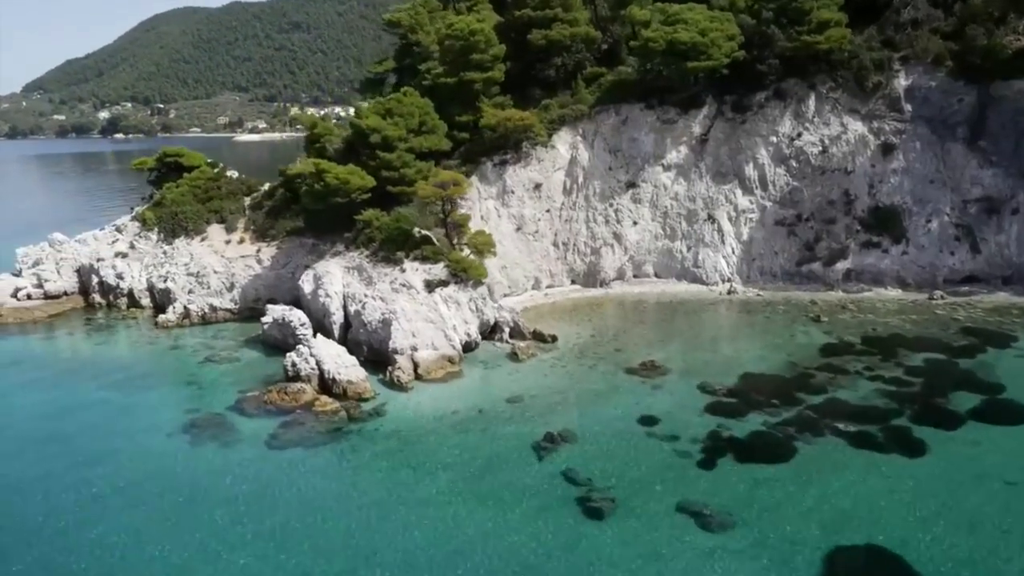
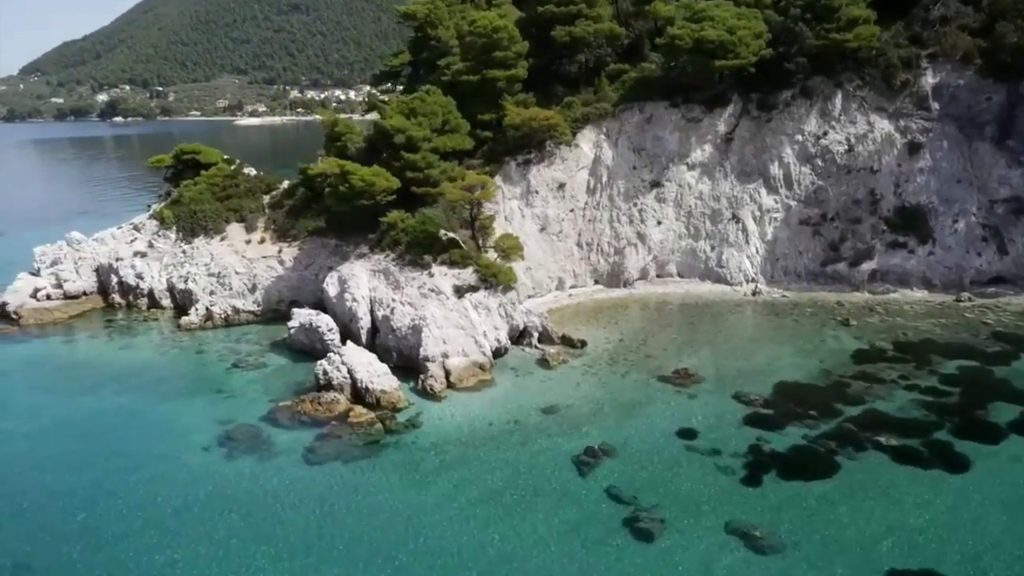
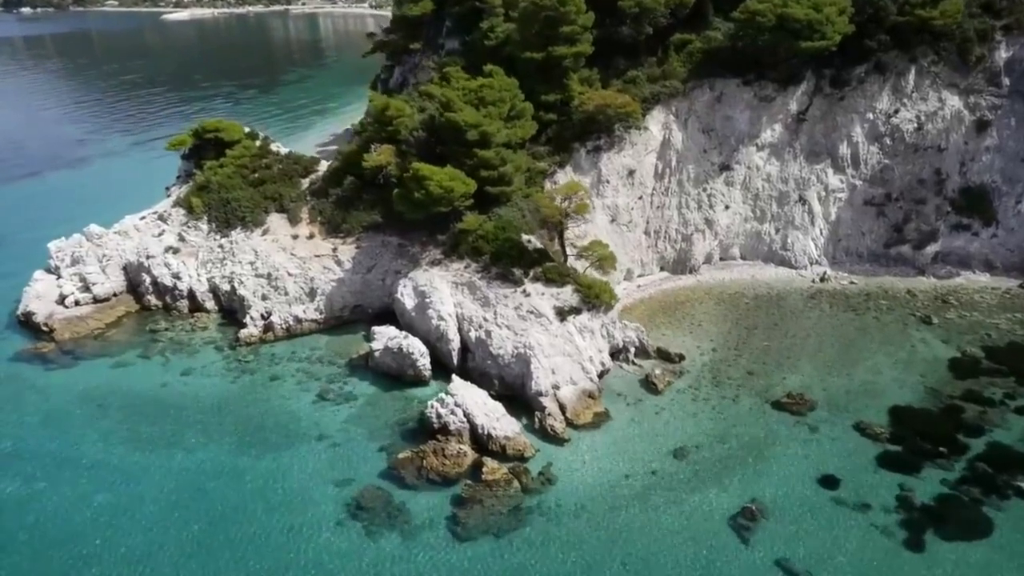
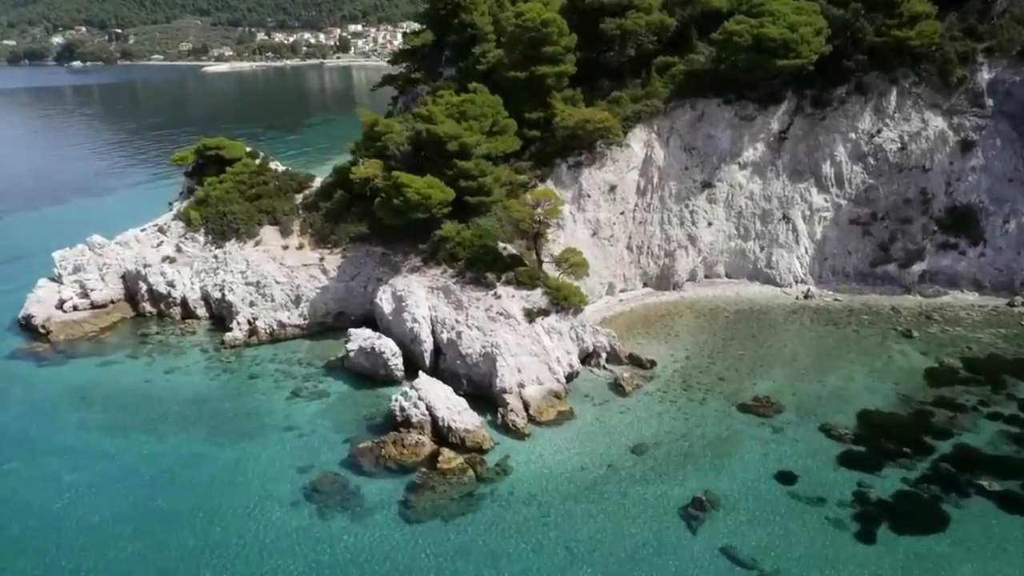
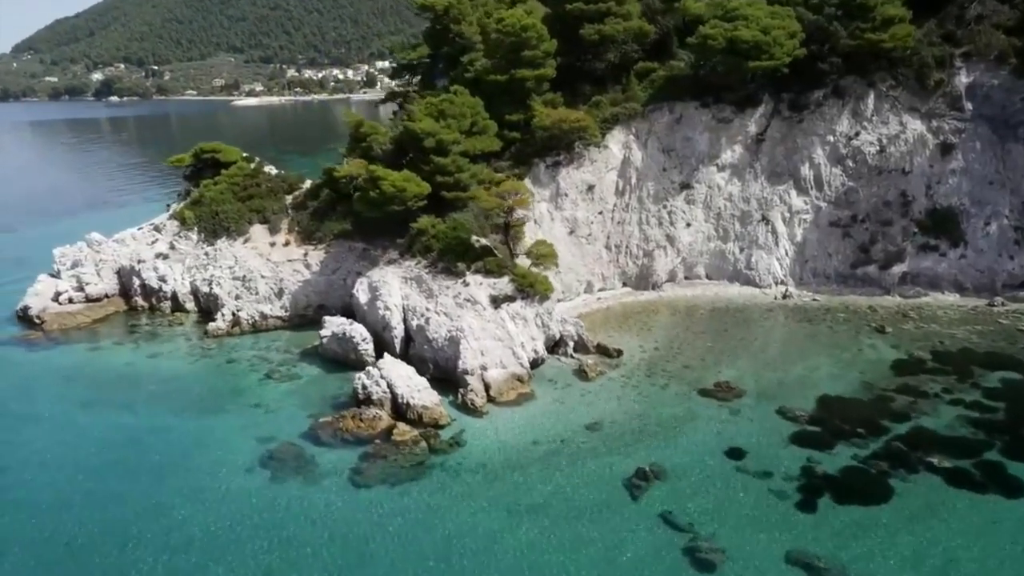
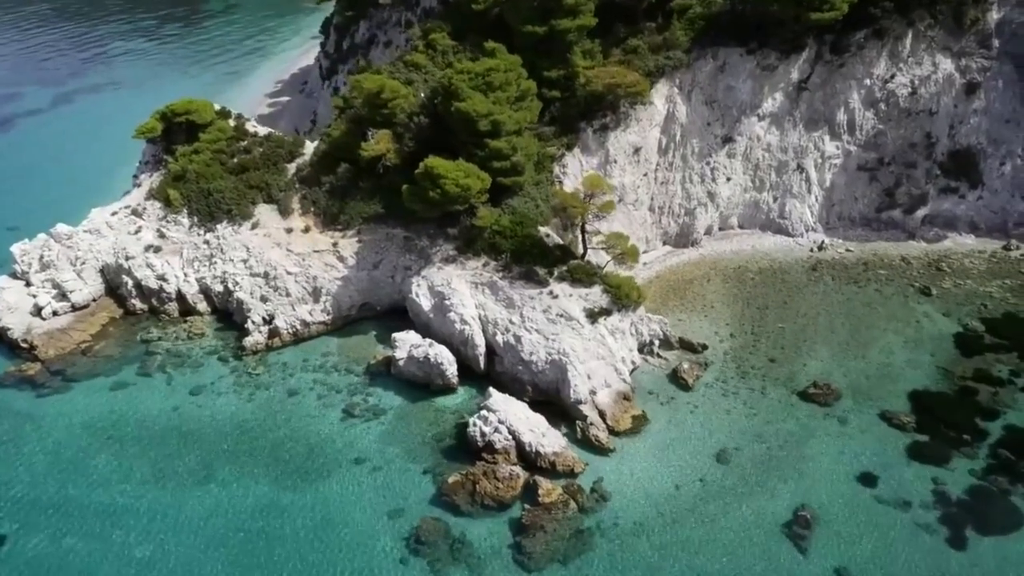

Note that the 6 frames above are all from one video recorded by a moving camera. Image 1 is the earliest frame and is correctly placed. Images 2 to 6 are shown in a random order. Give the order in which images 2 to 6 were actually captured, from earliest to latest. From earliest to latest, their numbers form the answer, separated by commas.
2, 5, 4, 3, 6
